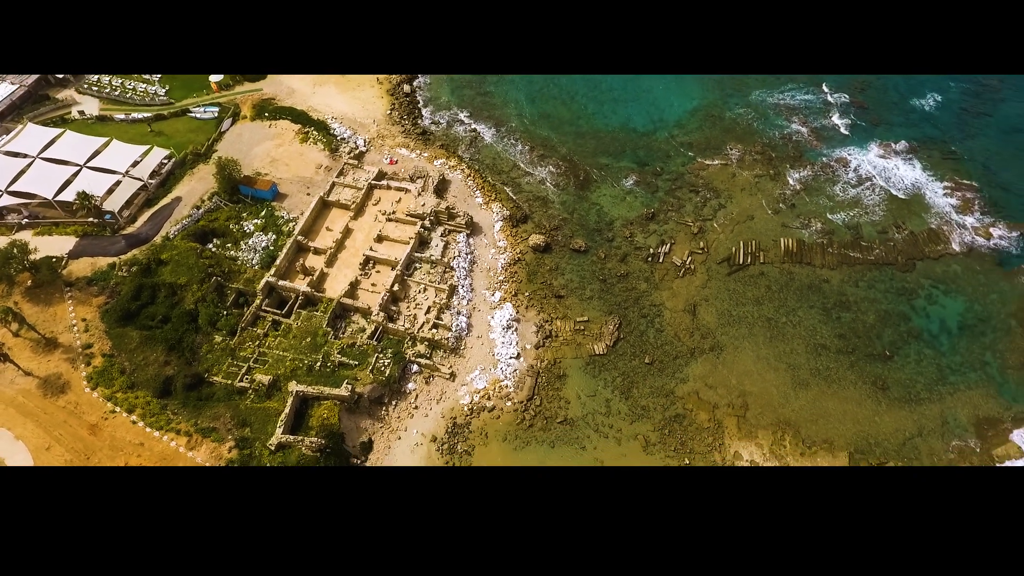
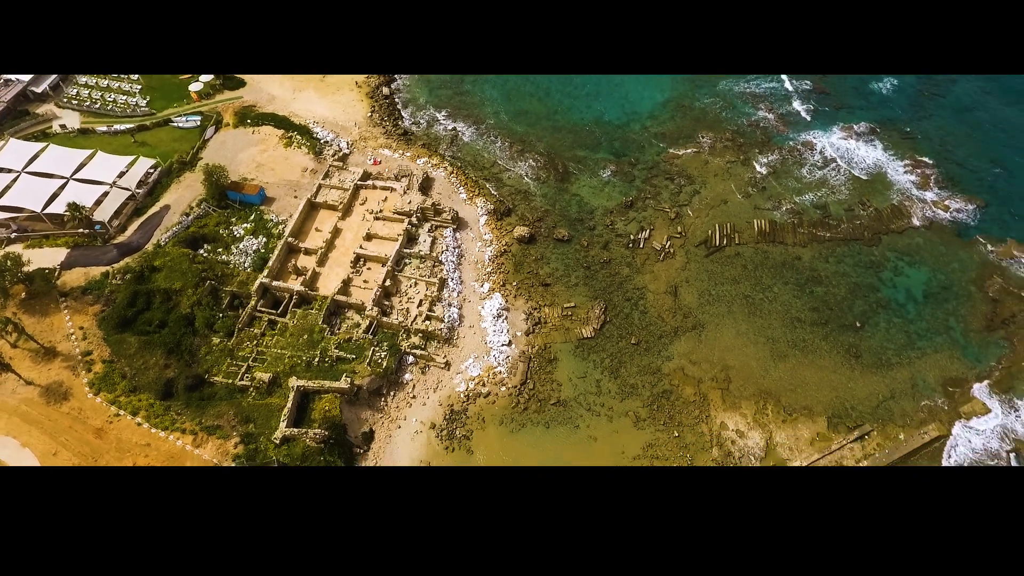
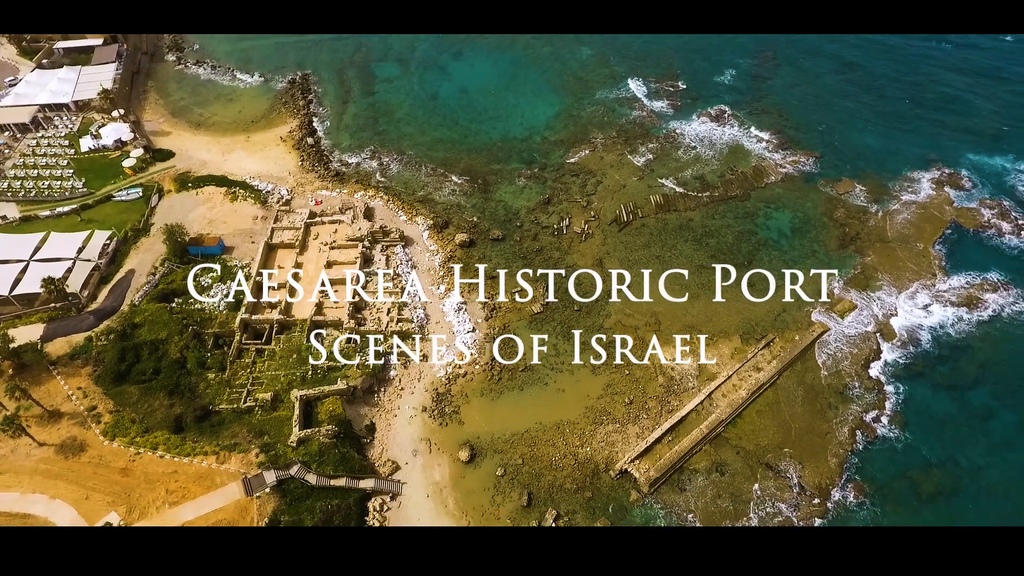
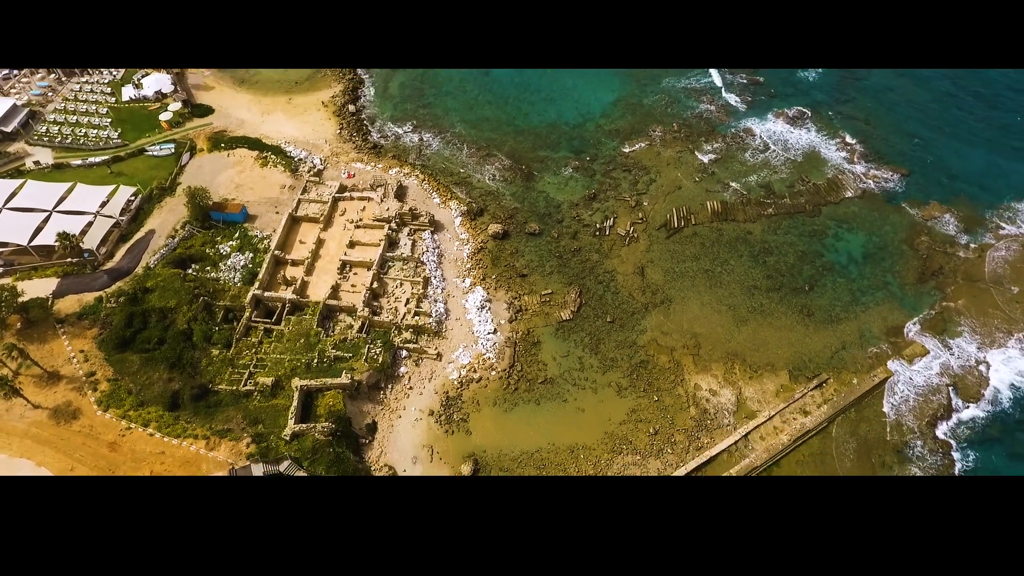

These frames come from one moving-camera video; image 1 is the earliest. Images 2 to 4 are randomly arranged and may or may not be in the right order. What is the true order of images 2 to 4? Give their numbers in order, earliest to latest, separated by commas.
2, 4, 3
